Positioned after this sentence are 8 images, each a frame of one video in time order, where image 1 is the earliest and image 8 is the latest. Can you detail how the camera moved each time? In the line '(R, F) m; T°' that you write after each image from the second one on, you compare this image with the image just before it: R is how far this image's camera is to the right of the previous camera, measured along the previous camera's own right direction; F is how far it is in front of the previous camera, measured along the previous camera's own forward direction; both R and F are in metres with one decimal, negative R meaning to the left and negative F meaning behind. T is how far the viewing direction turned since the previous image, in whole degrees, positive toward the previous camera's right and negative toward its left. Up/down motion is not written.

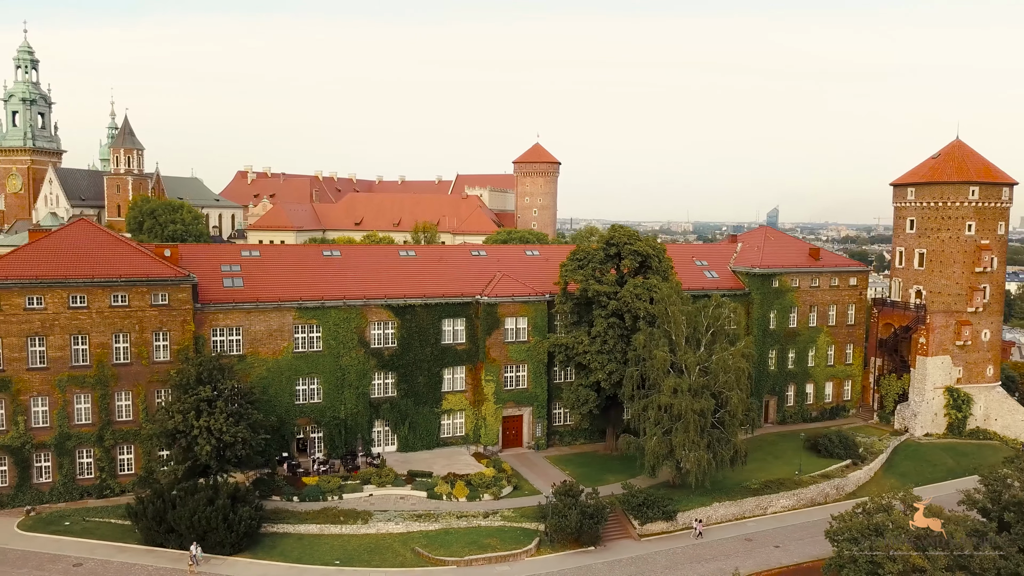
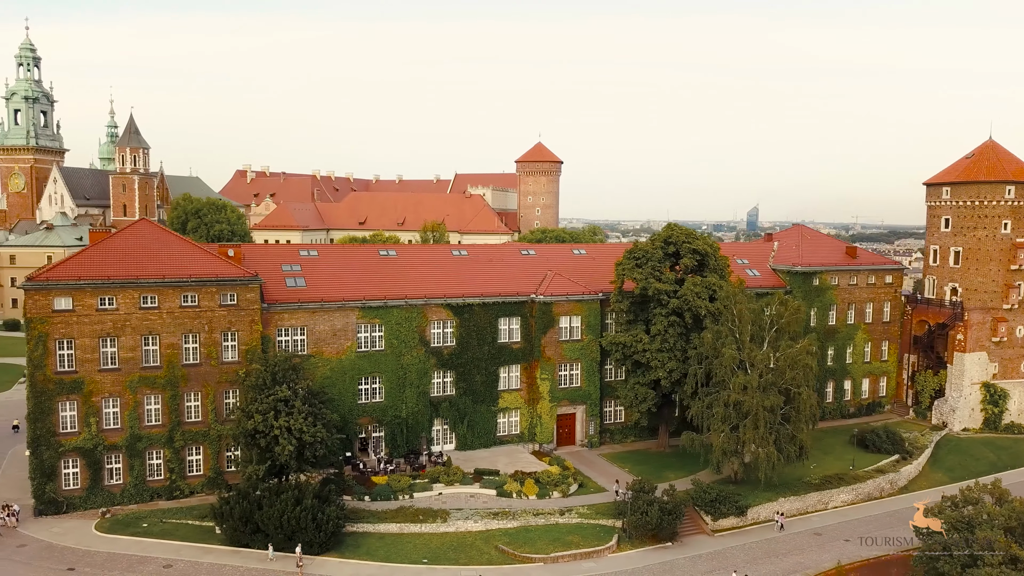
(-4.7, -0.2) m; +1°
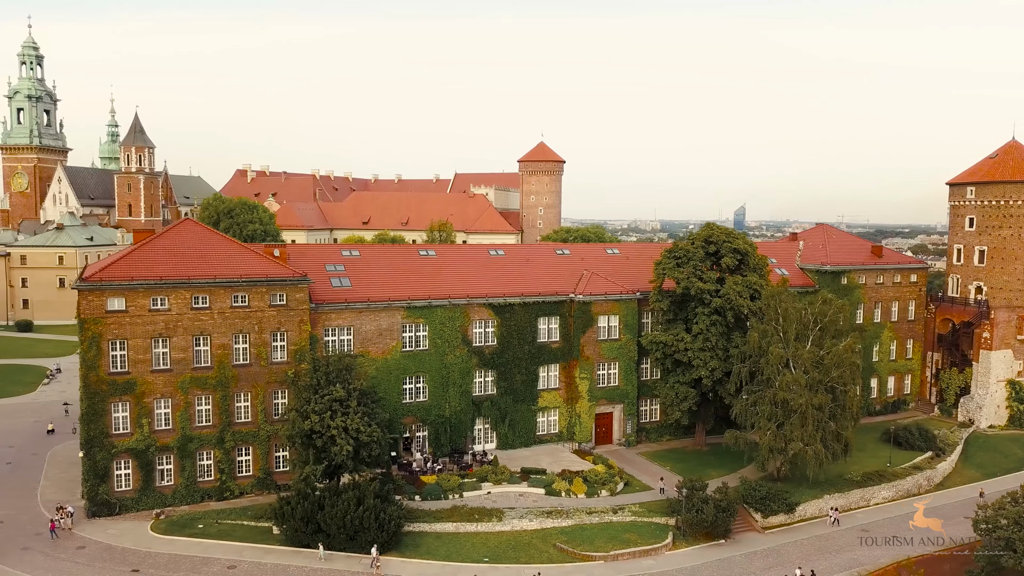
(-3.3, -0.1) m; +1°
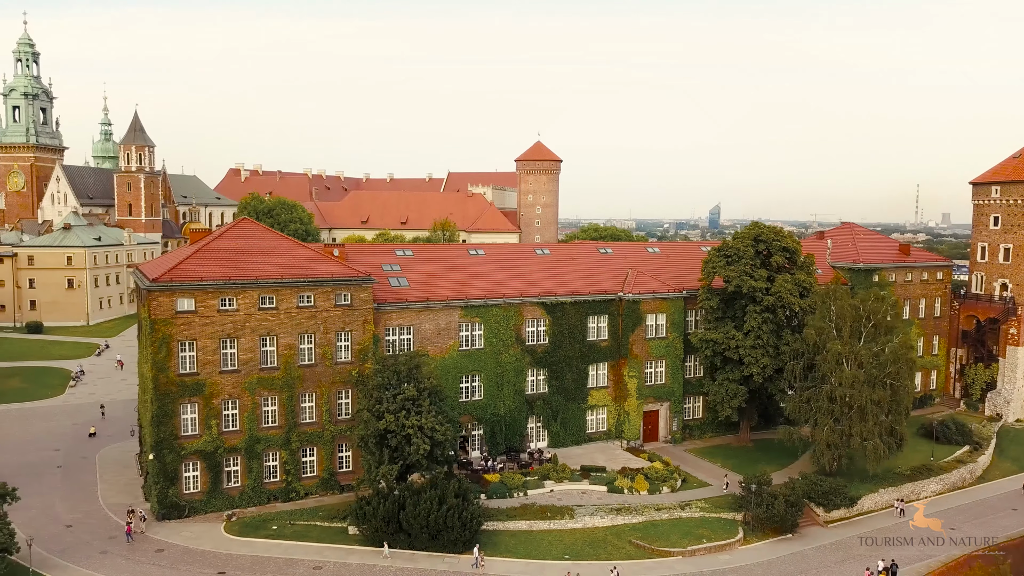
(-4.7, -0.1) m; +2°
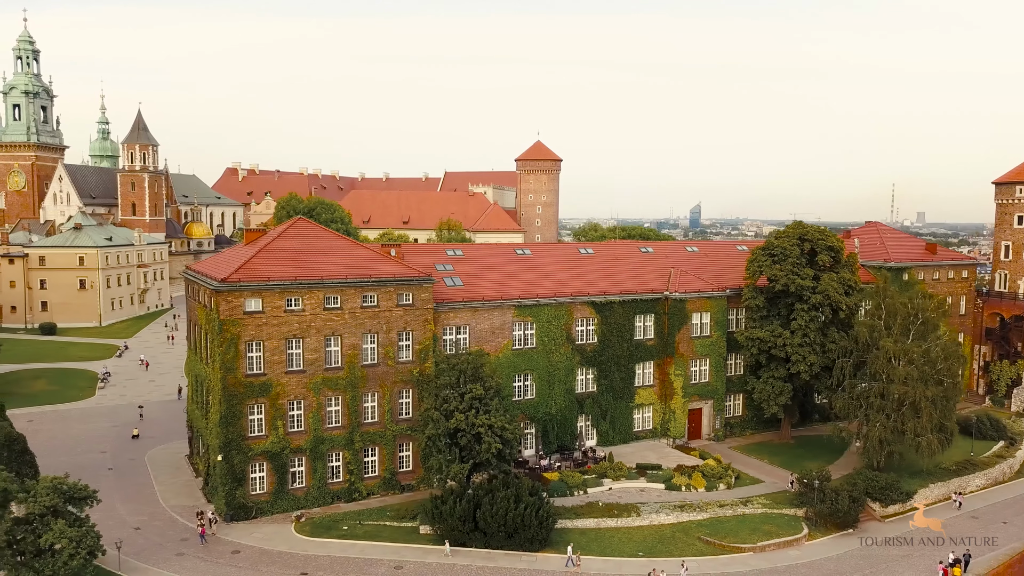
(-4.2, -0.1) m; +1°
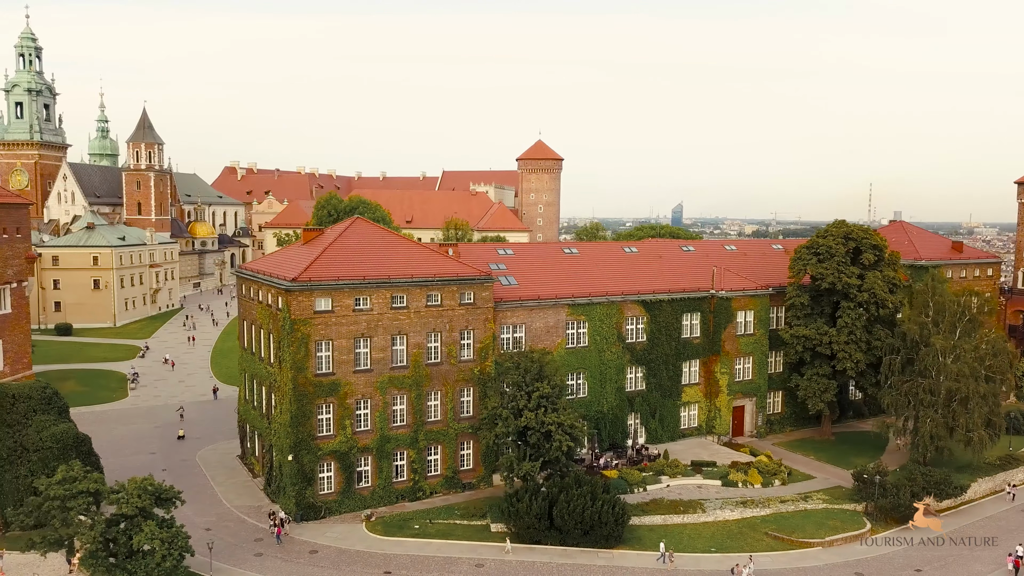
(-4.2, -0.1) m; +1°
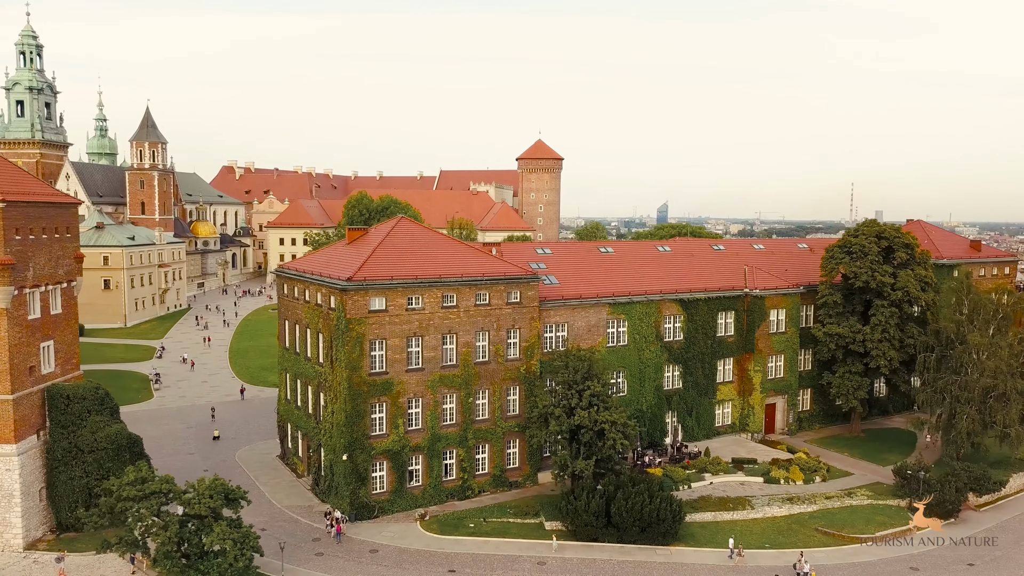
(-3.3, -0.1) m; +1°
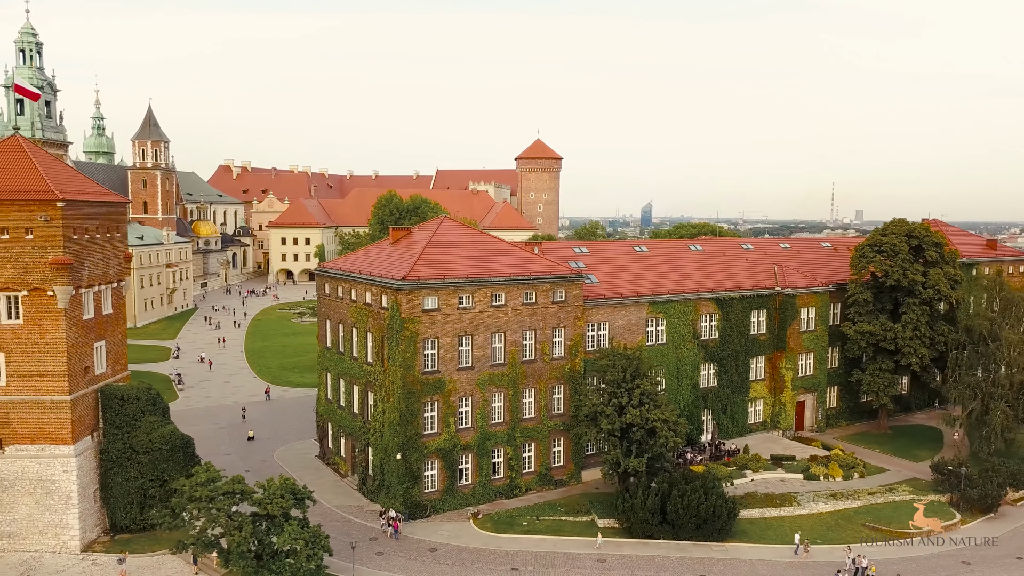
(-3.3, -0.1) m; +1°
